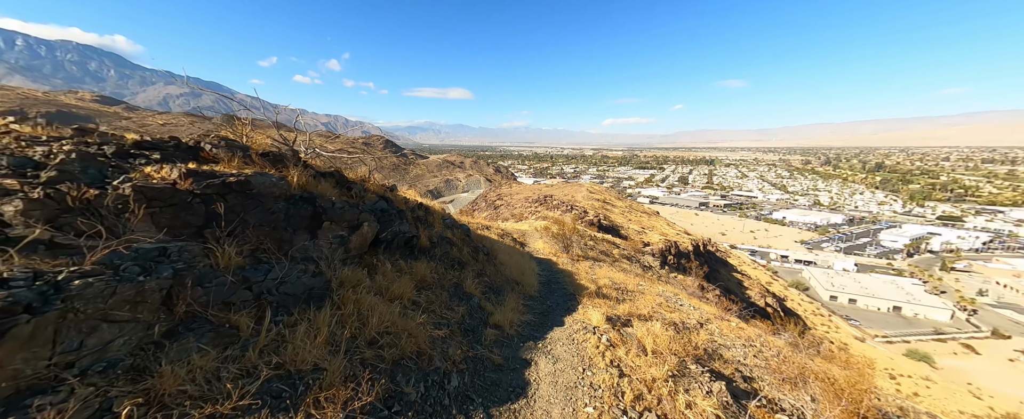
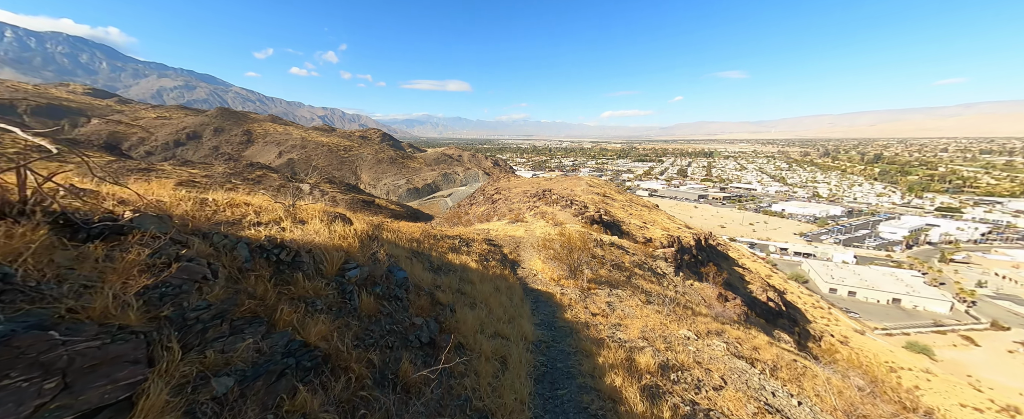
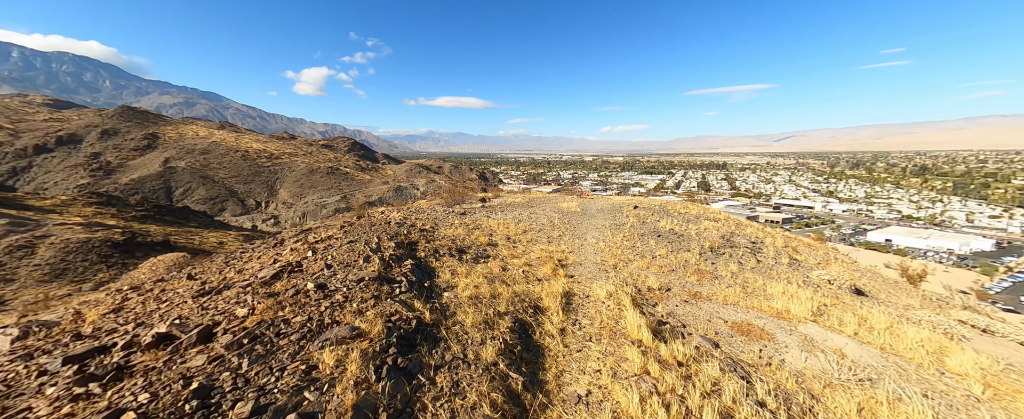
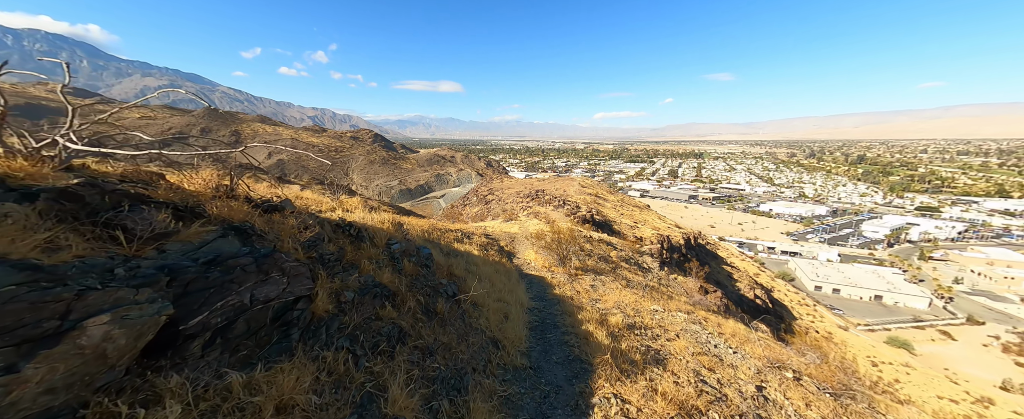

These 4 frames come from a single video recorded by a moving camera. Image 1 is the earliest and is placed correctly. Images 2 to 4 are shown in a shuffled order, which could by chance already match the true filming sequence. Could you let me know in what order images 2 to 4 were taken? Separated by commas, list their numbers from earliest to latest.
4, 2, 3
